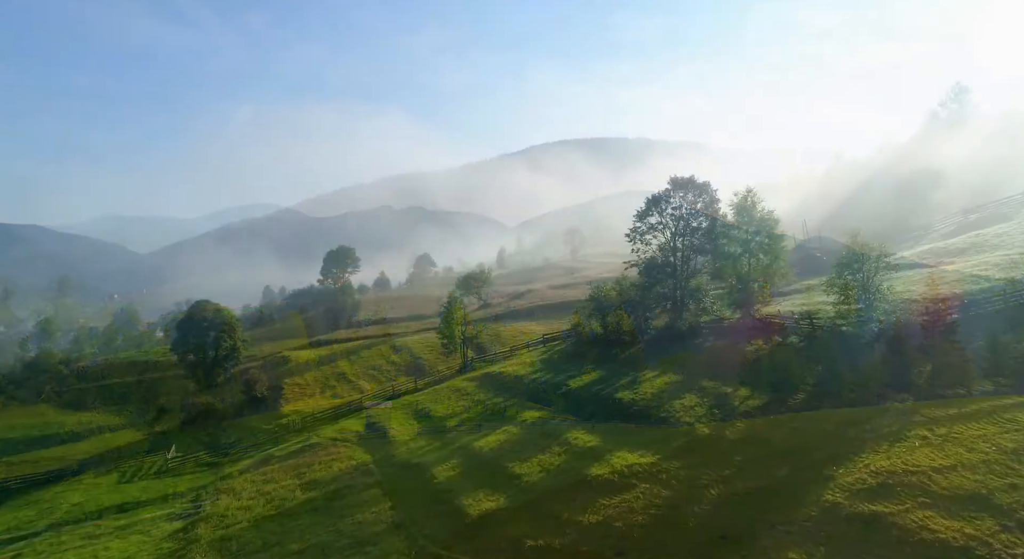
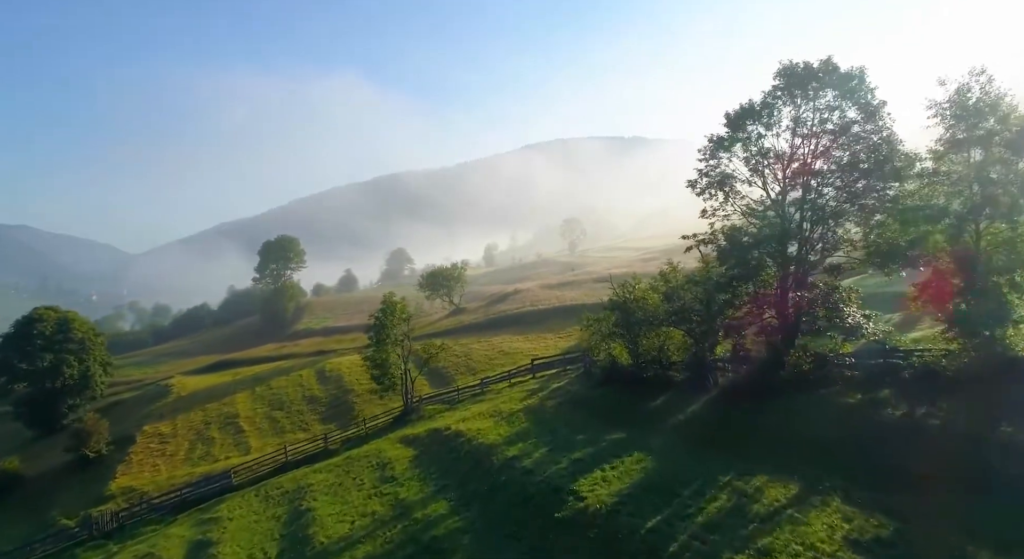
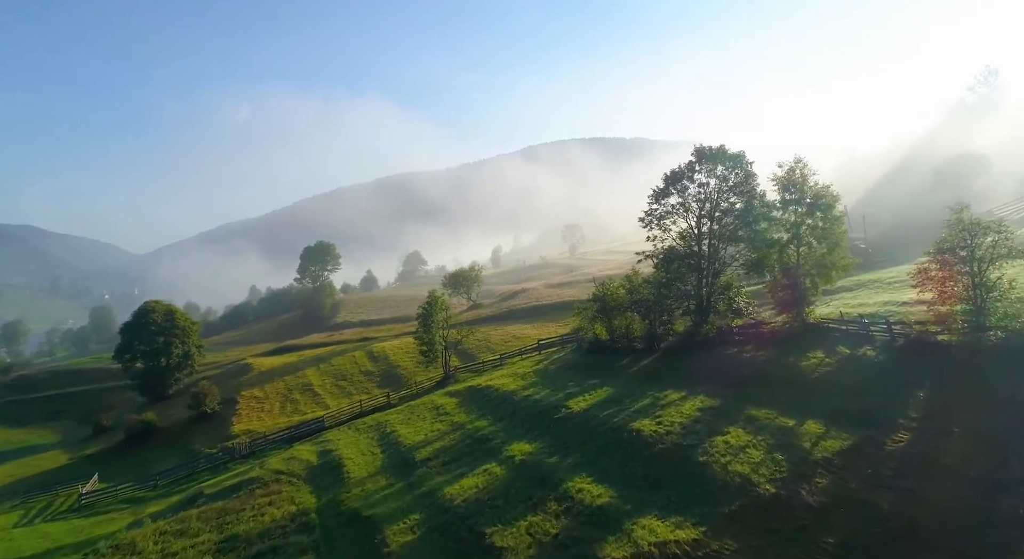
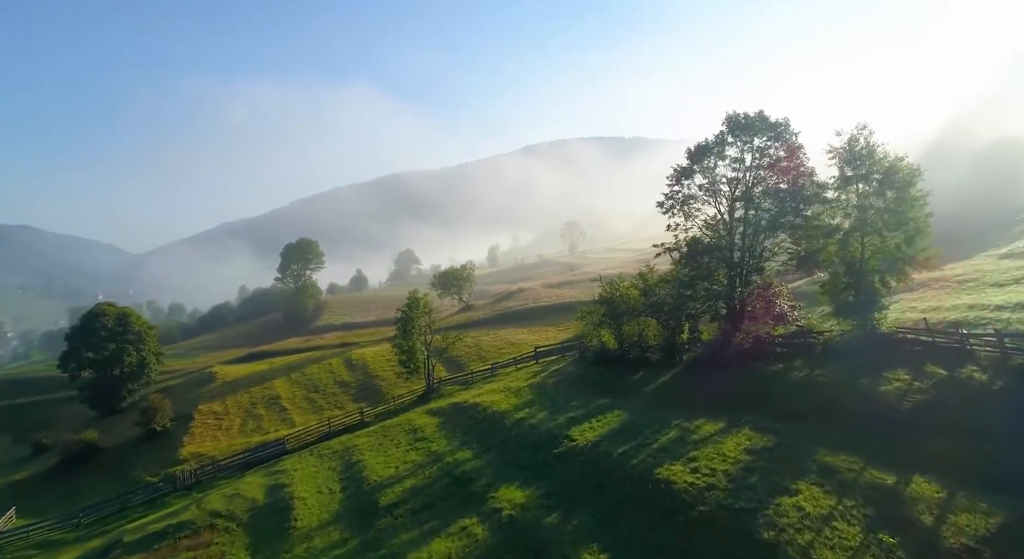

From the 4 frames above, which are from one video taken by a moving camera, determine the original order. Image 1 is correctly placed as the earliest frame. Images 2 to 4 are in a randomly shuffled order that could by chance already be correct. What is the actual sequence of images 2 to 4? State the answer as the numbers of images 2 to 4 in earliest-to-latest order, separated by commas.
3, 4, 2
